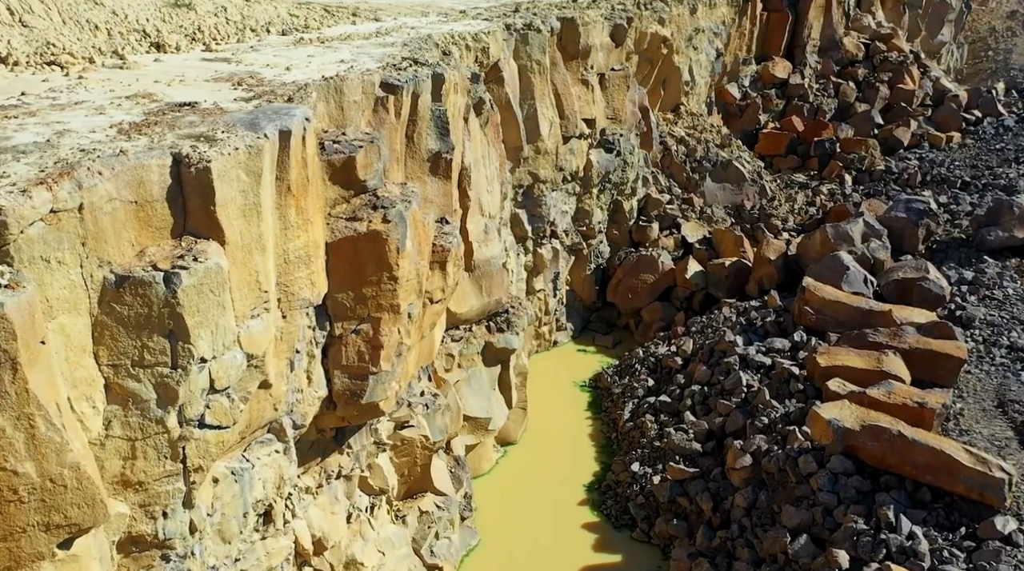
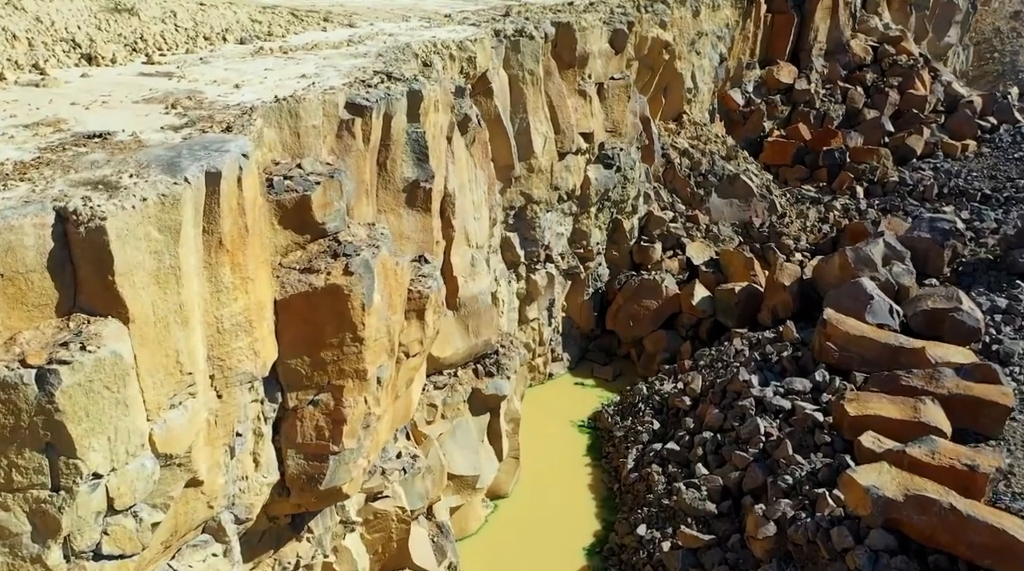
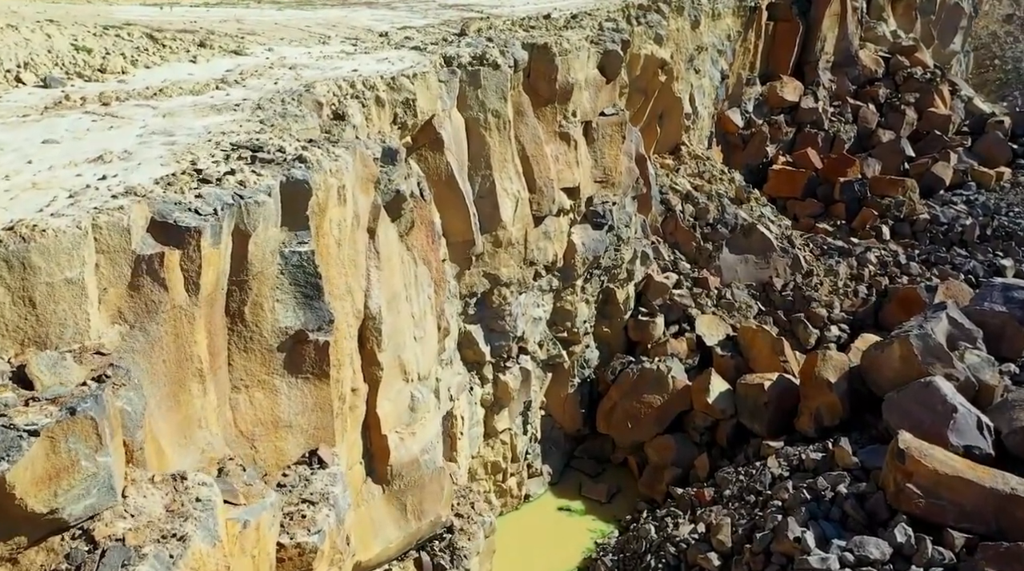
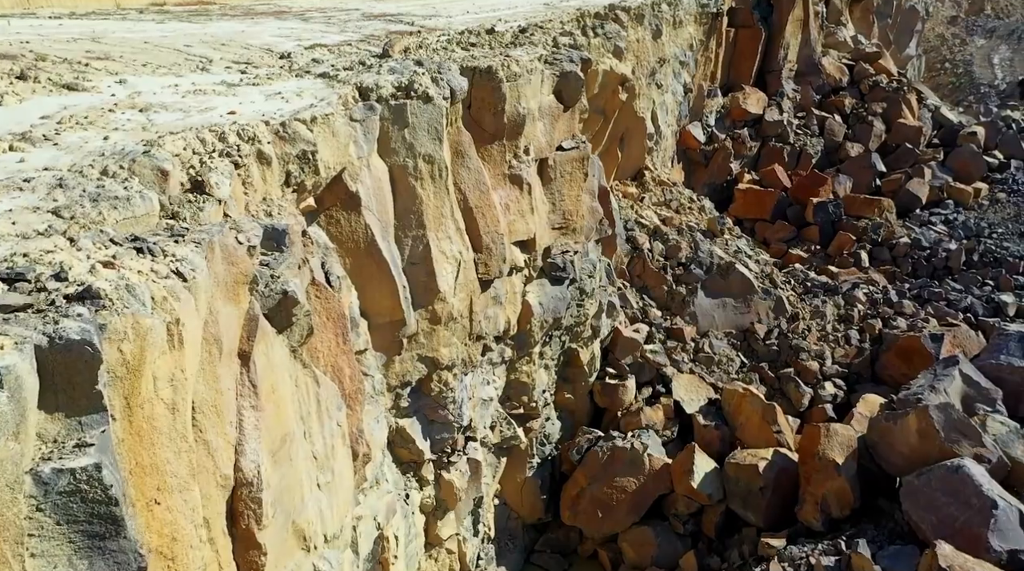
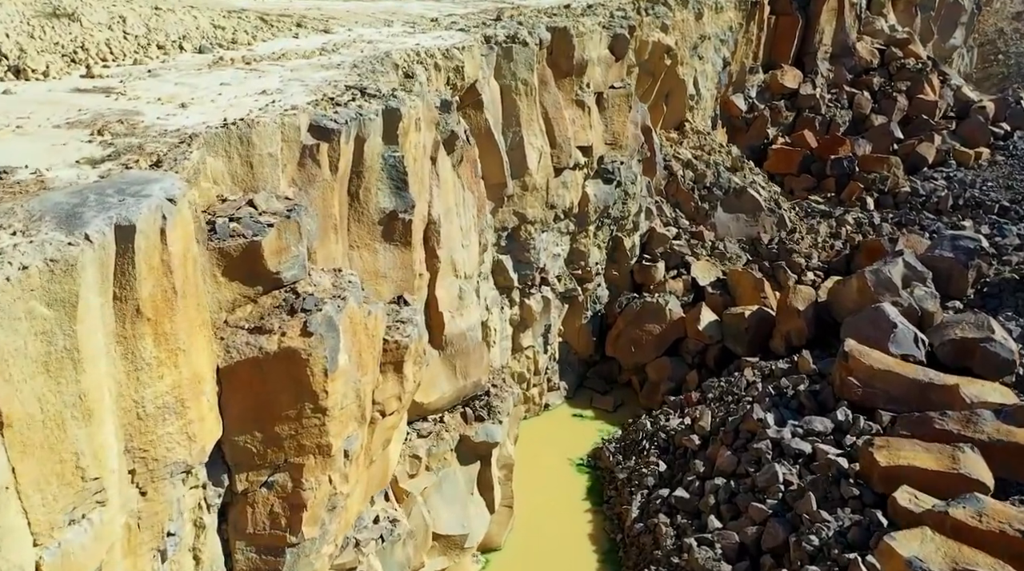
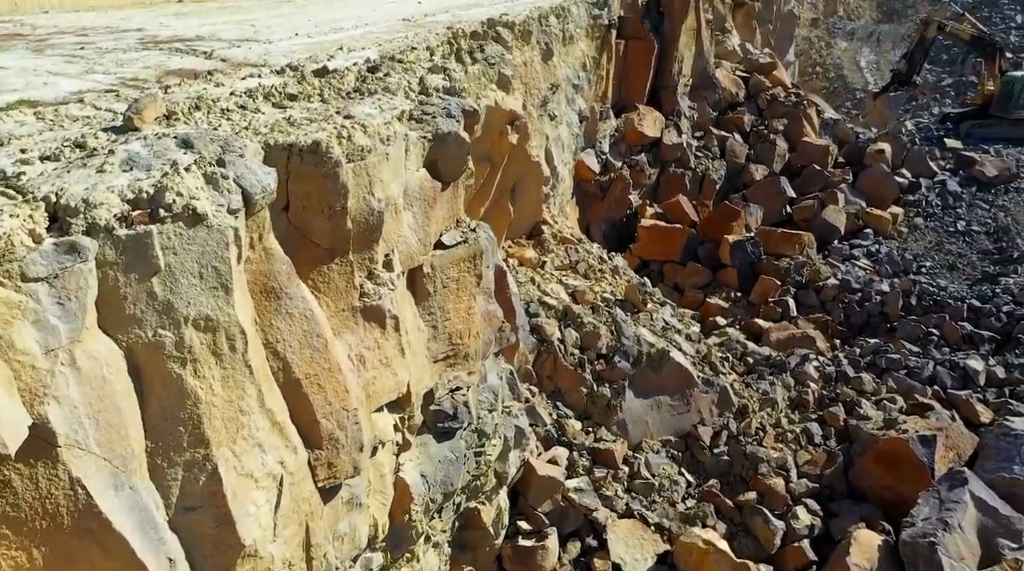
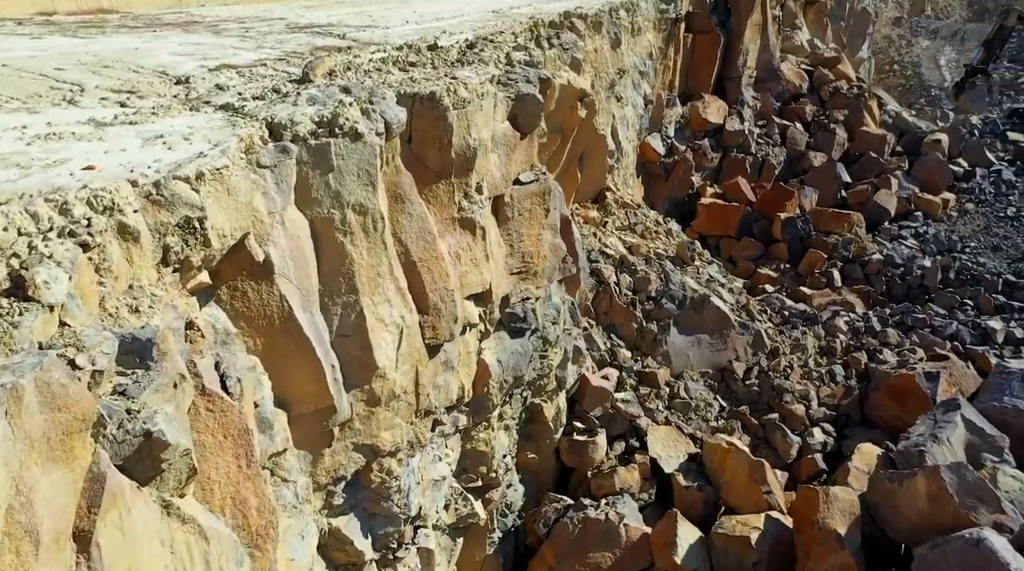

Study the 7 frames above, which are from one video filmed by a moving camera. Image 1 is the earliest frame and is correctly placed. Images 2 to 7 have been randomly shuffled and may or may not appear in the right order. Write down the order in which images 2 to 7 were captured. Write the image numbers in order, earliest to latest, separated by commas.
2, 5, 3, 4, 7, 6
